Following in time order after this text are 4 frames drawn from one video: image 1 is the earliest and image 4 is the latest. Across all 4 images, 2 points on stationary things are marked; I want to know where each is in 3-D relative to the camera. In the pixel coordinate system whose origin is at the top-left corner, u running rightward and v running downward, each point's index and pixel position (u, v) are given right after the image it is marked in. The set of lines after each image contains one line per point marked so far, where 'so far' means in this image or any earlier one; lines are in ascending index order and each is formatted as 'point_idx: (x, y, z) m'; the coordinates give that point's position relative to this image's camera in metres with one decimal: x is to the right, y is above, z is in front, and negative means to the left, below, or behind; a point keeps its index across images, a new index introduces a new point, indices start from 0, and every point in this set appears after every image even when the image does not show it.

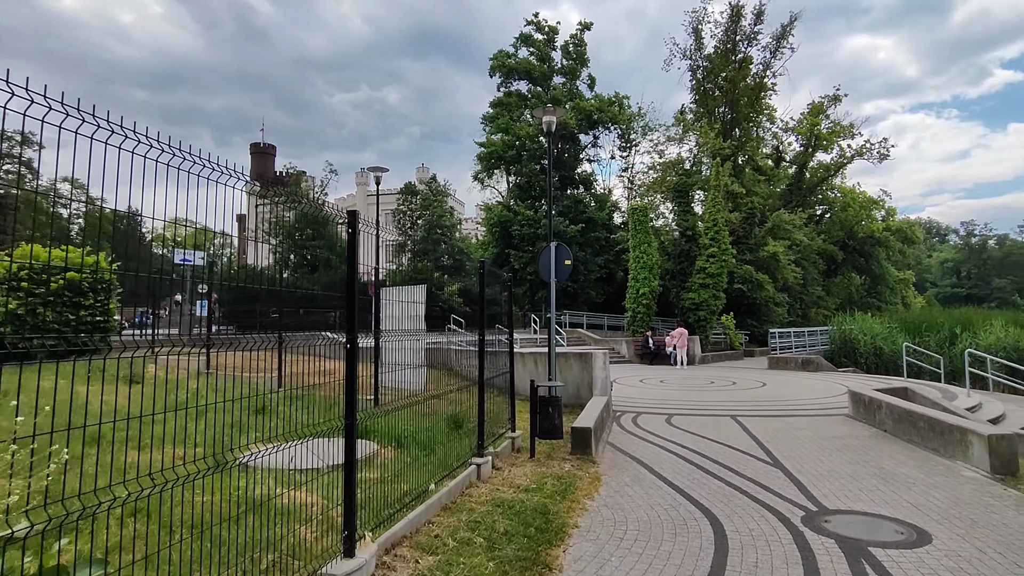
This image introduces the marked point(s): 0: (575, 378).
0: (+1.2, -1.8, +11.4) m
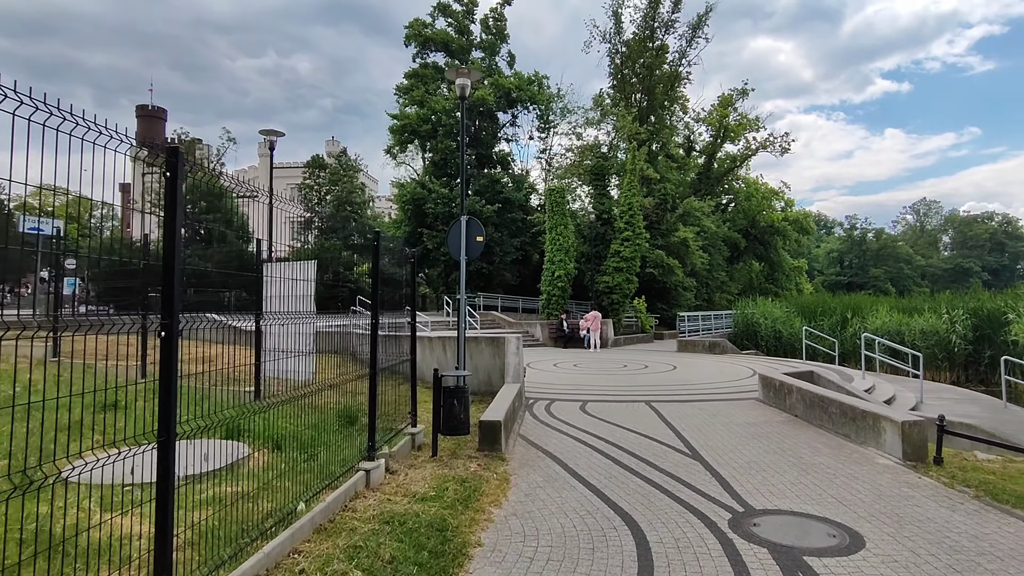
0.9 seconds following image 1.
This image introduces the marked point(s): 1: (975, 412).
0: (-0.5, -1.4, +10.6) m
1: (+9.4, -2.5, +11.6) m
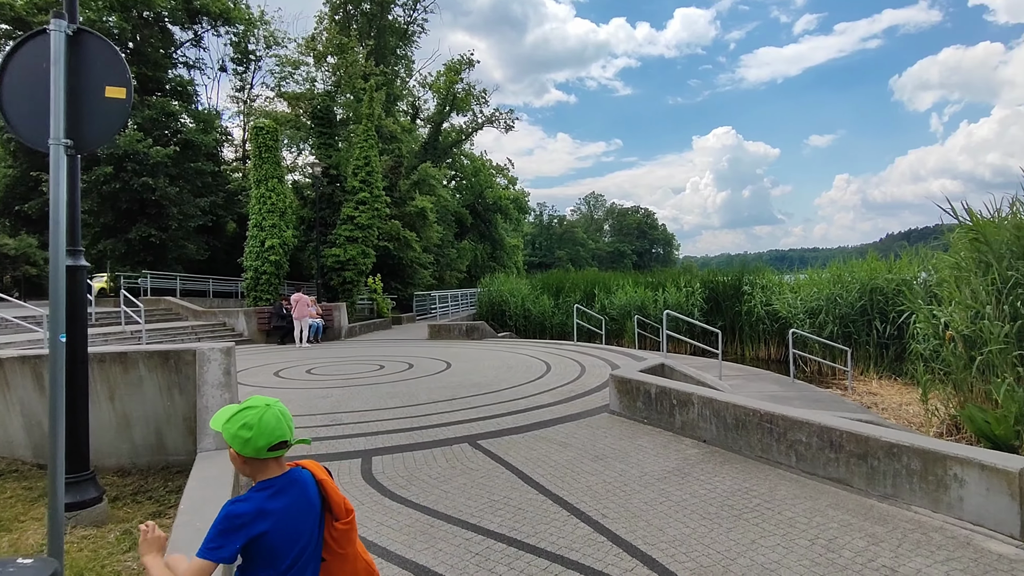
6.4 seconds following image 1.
0: (-3.2, -1.1, +5.0) m
1: (+5.0, -1.9, +10.7) m
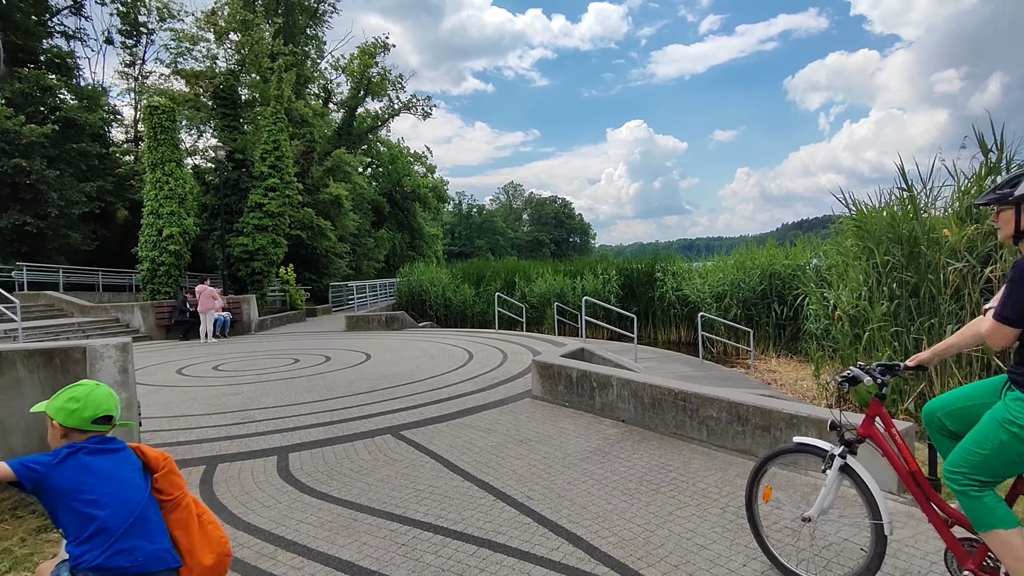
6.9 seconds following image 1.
0: (-3.8, -1.0, +4.5) m
1: (+3.5, -1.6, +11.3) m
